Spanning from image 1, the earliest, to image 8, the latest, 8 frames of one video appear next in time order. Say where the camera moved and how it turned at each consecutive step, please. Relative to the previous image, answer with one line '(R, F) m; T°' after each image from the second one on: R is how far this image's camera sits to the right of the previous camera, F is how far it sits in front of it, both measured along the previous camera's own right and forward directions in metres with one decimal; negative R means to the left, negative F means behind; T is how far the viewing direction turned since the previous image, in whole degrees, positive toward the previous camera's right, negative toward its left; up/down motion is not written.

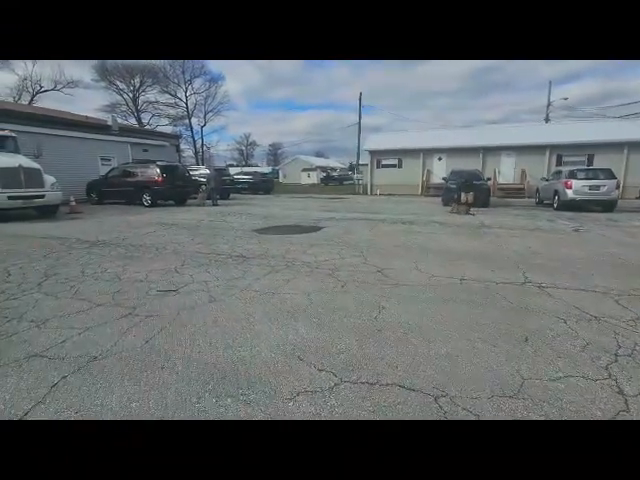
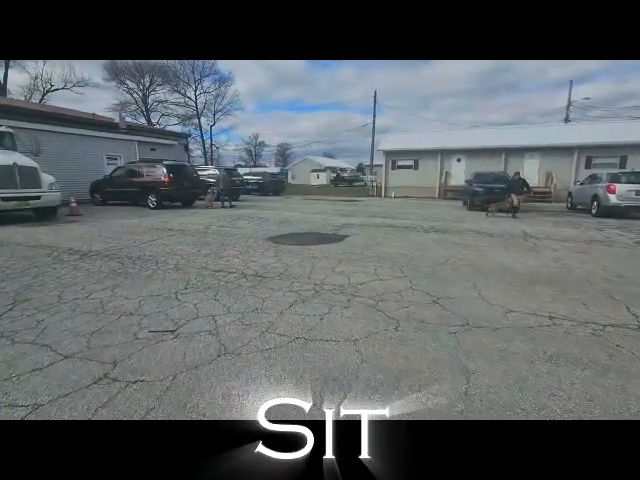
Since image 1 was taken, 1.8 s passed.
(-0.4, +1.1) m; -1°
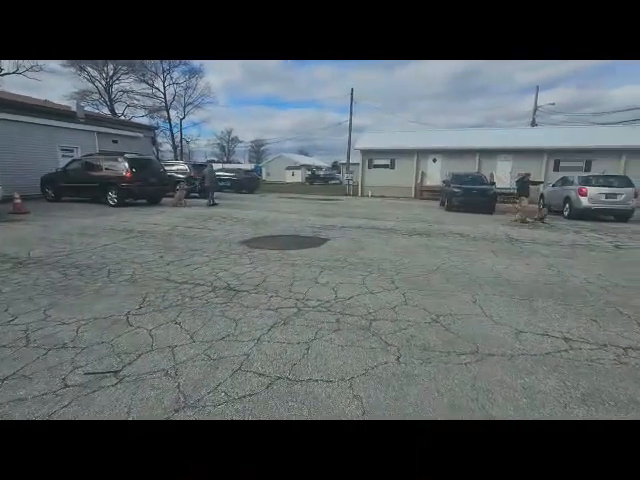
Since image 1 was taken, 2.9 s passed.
(-0.1, +0.6) m; +5°
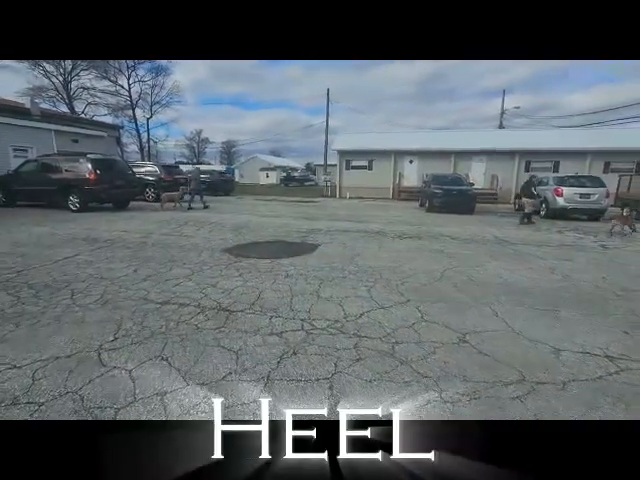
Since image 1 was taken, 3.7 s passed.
(-0.4, +0.5) m; +5°
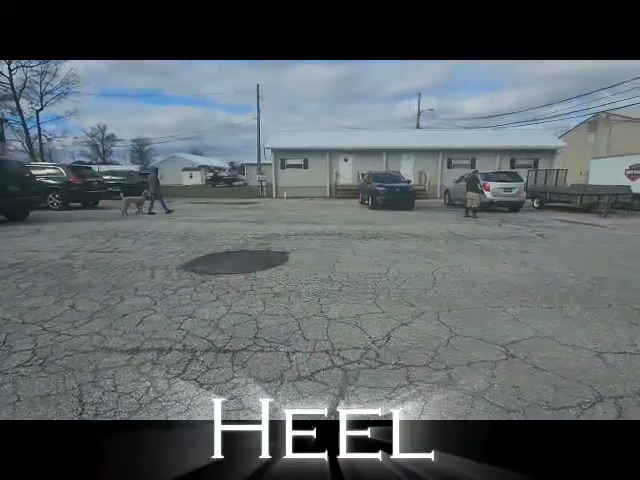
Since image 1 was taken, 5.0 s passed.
(-0.8, +0.7) m; +12°
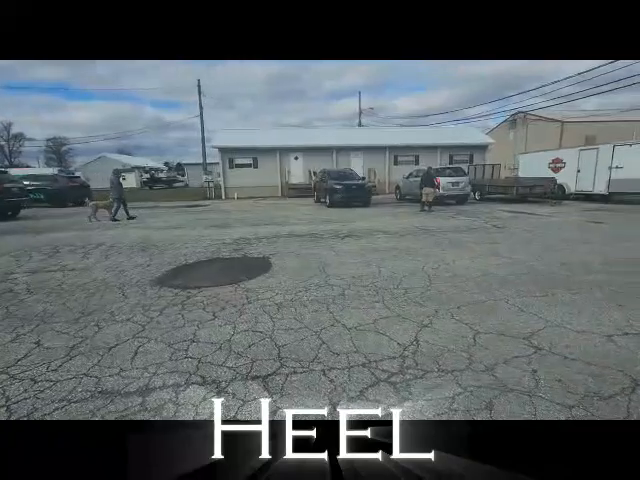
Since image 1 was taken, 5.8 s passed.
(-0.7, +0.3) m; +9°
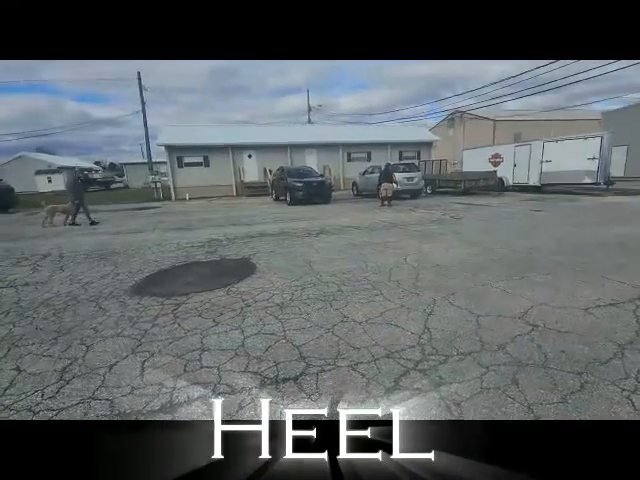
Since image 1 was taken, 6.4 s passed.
(-0.6, +0.1) m; +9°
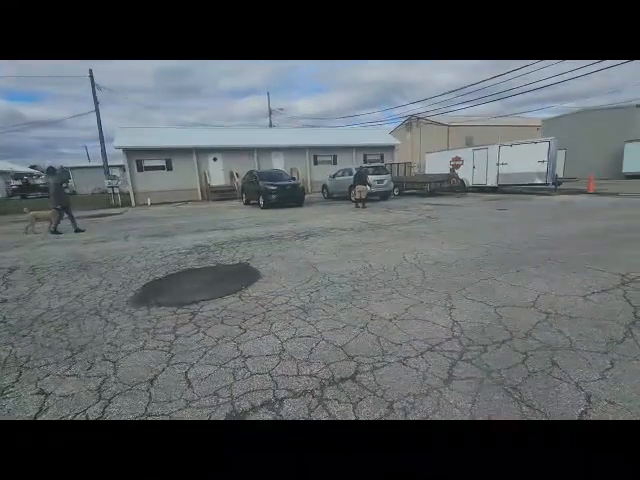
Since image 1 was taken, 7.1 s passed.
(-0.8, 0.0) m; +7°
